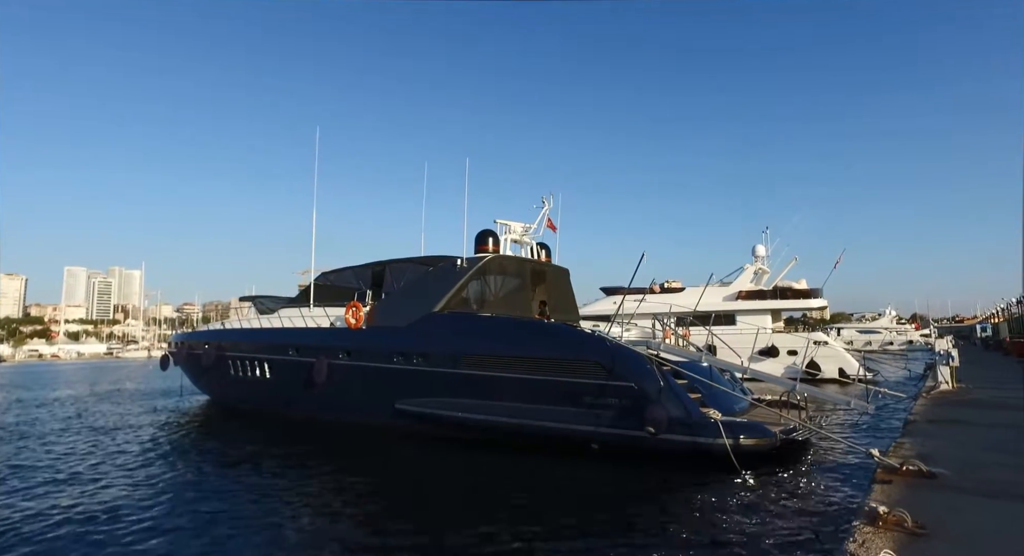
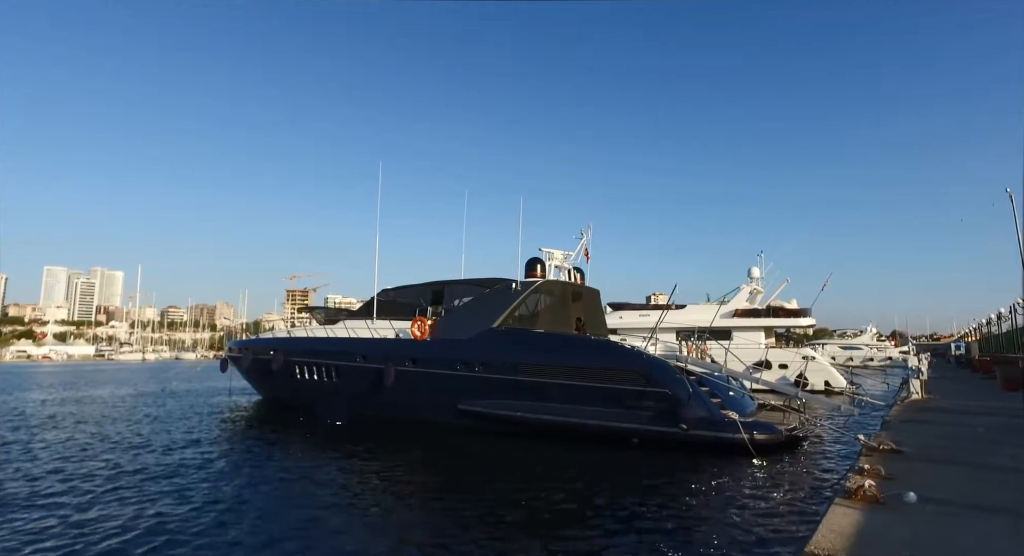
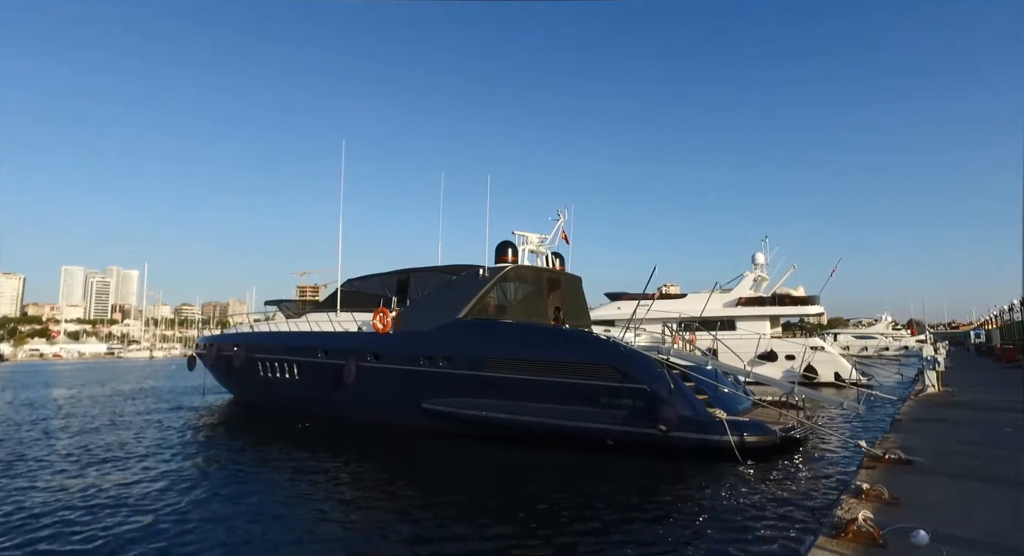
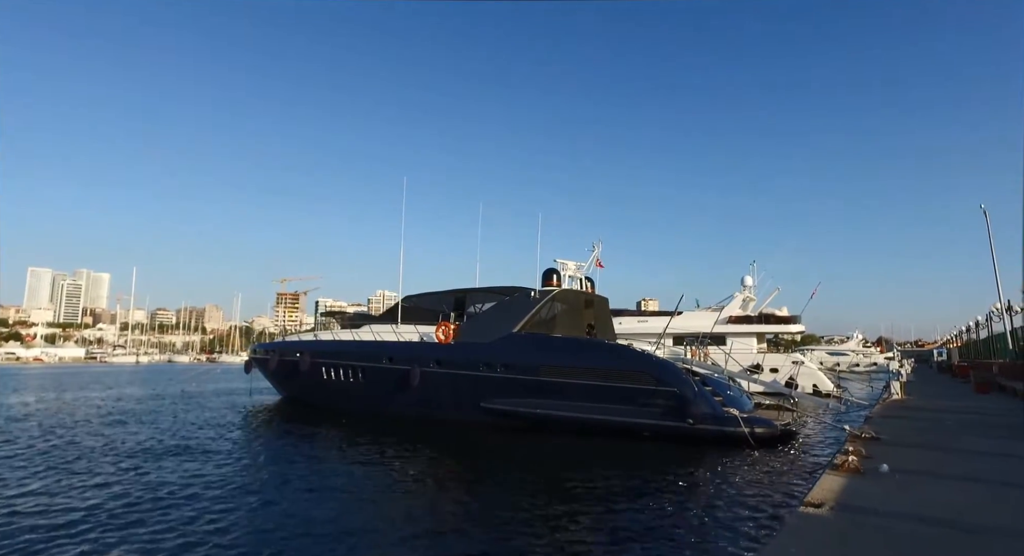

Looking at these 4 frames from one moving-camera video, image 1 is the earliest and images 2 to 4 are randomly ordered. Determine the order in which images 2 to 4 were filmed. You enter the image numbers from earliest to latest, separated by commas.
3, 2, 4
